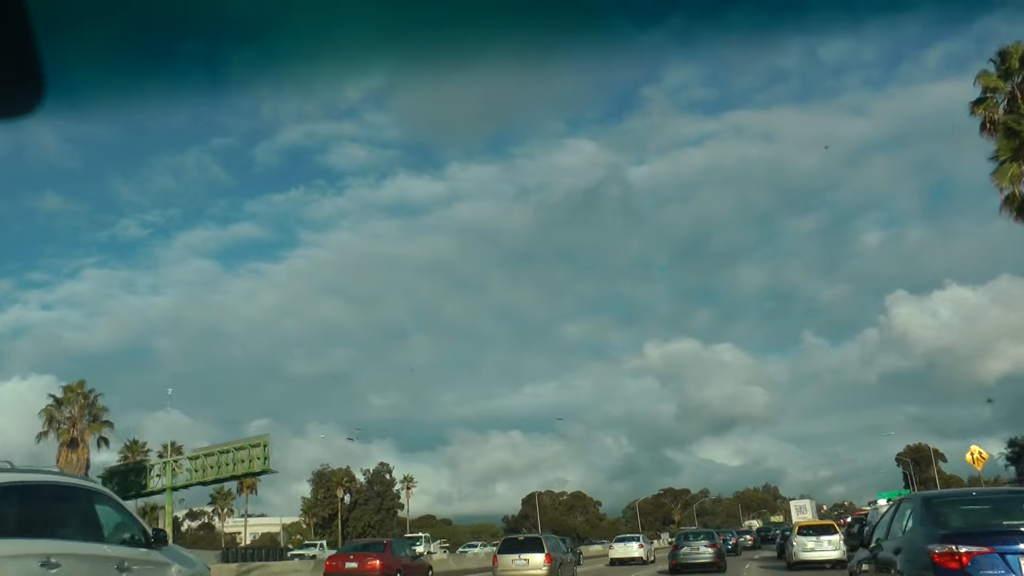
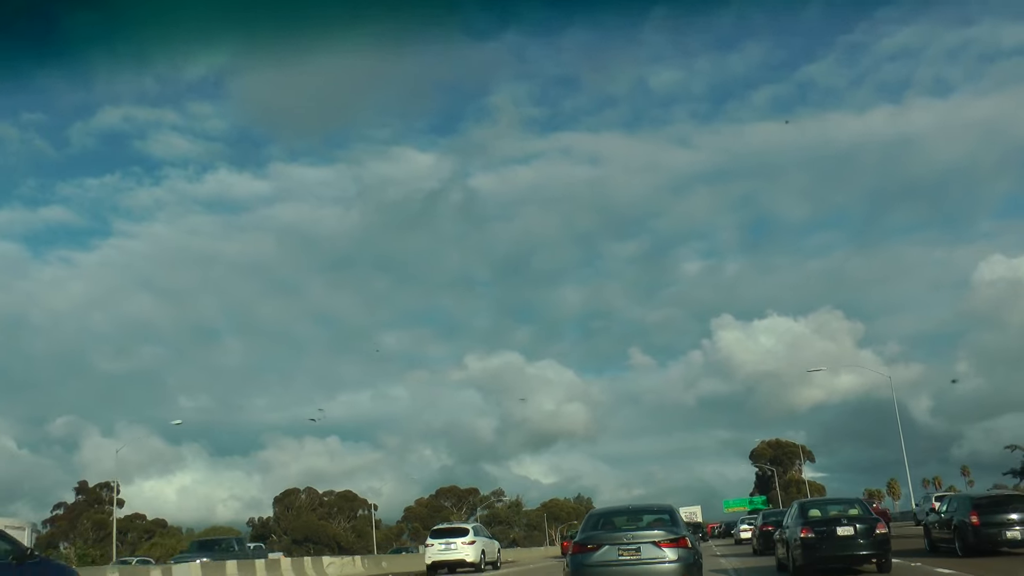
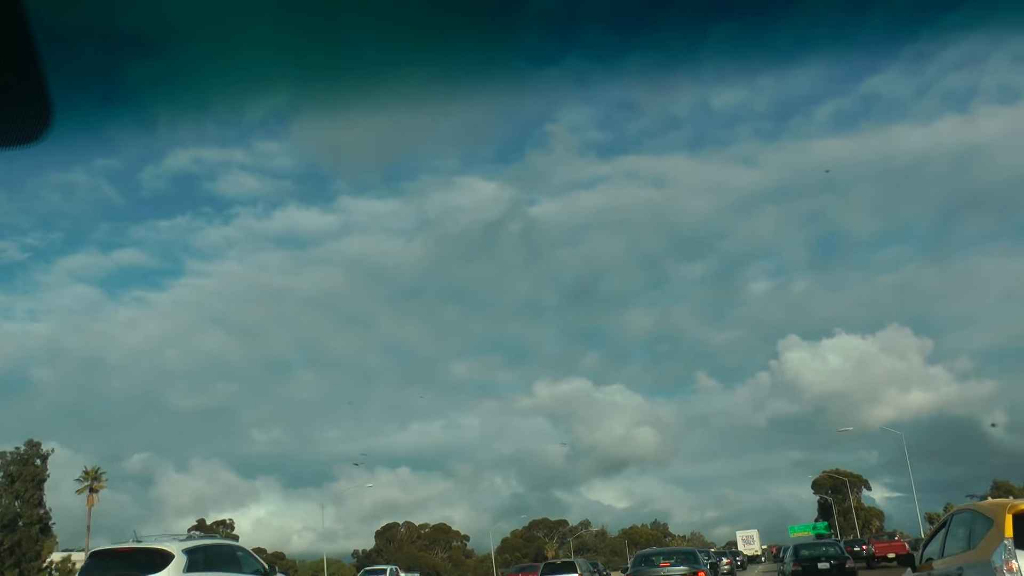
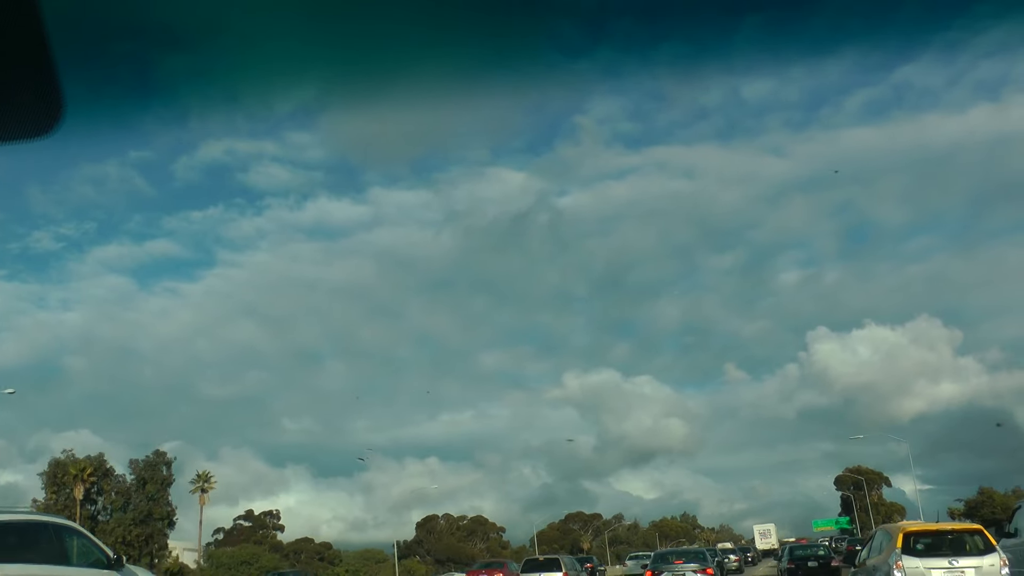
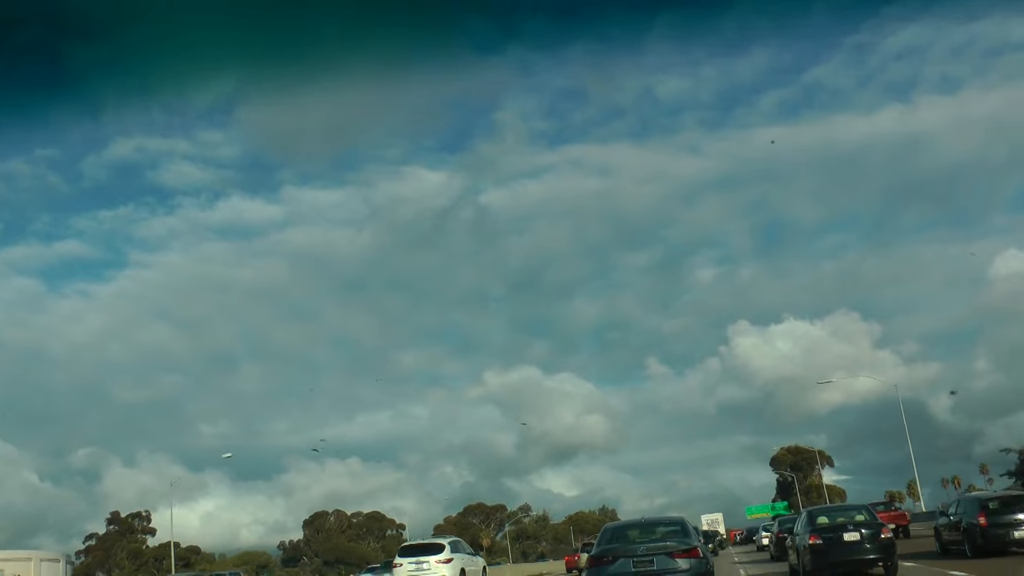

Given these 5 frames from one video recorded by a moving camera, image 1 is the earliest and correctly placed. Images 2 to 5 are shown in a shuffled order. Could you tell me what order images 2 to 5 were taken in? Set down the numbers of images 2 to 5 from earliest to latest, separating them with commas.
4, 3, 5, 2
